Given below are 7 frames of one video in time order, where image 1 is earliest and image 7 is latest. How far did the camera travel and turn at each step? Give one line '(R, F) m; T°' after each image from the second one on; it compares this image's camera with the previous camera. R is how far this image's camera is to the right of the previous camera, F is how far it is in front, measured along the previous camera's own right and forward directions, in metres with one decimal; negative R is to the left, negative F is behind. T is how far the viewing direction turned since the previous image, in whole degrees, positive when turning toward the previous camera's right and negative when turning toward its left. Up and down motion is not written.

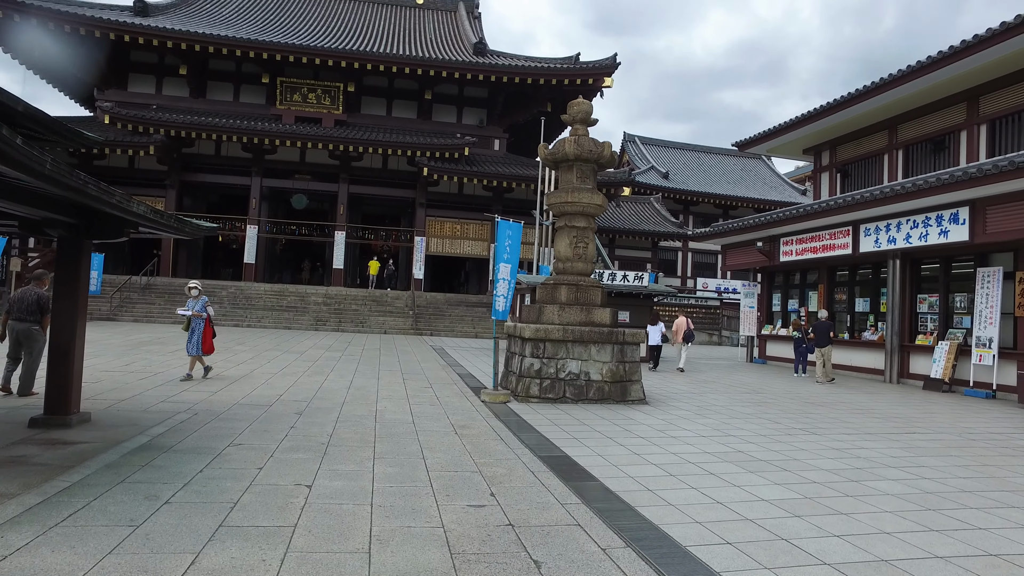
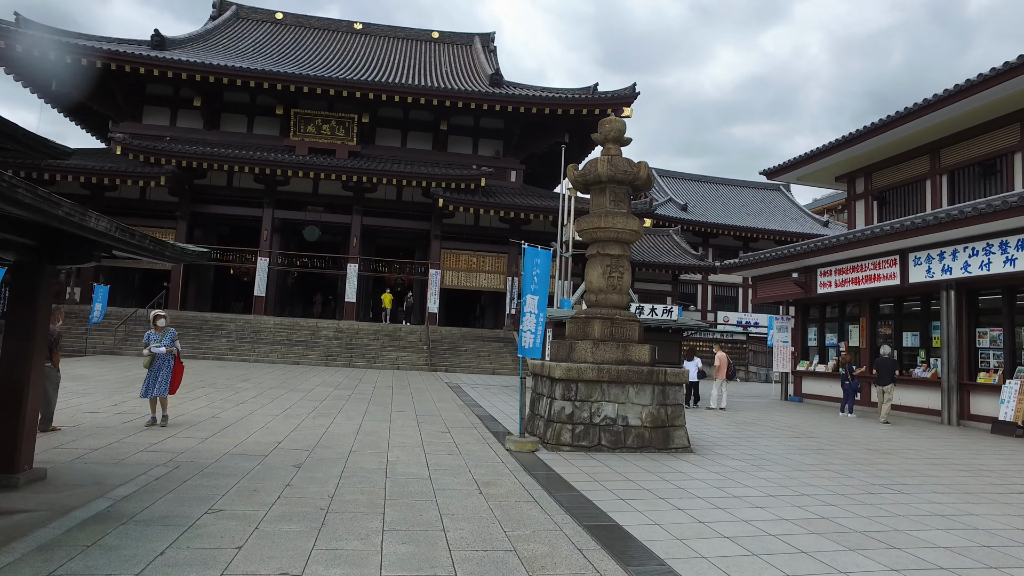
(-0.2, +0.7) m; -1°
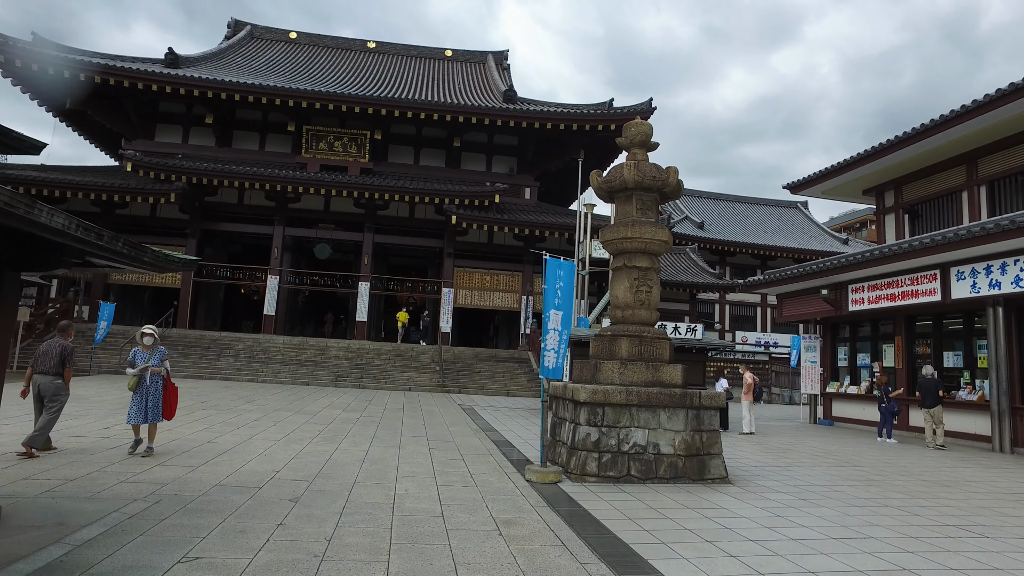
(-0.1, +0.5) m; -1°
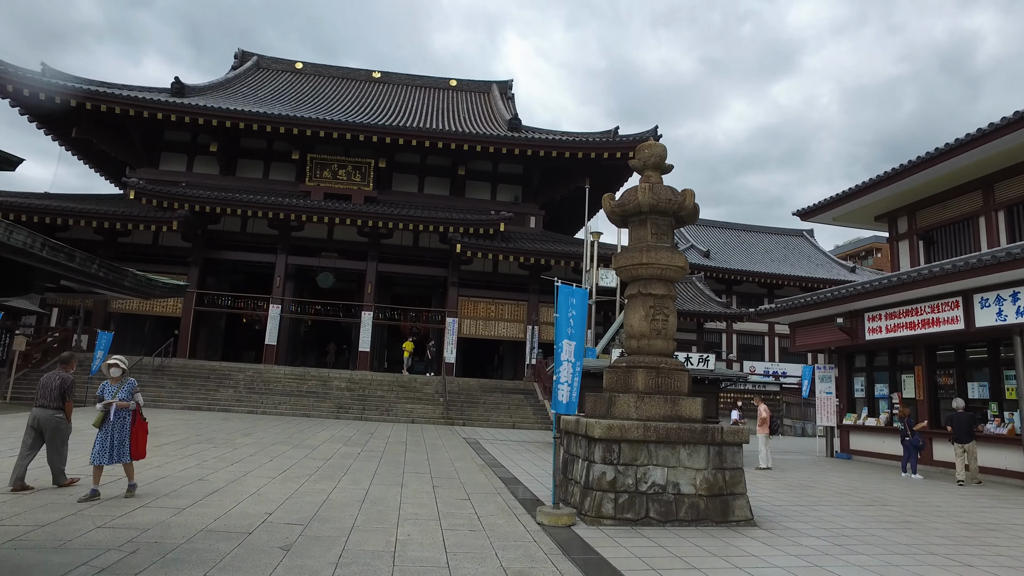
(-0.1, +0.3) m; 0°
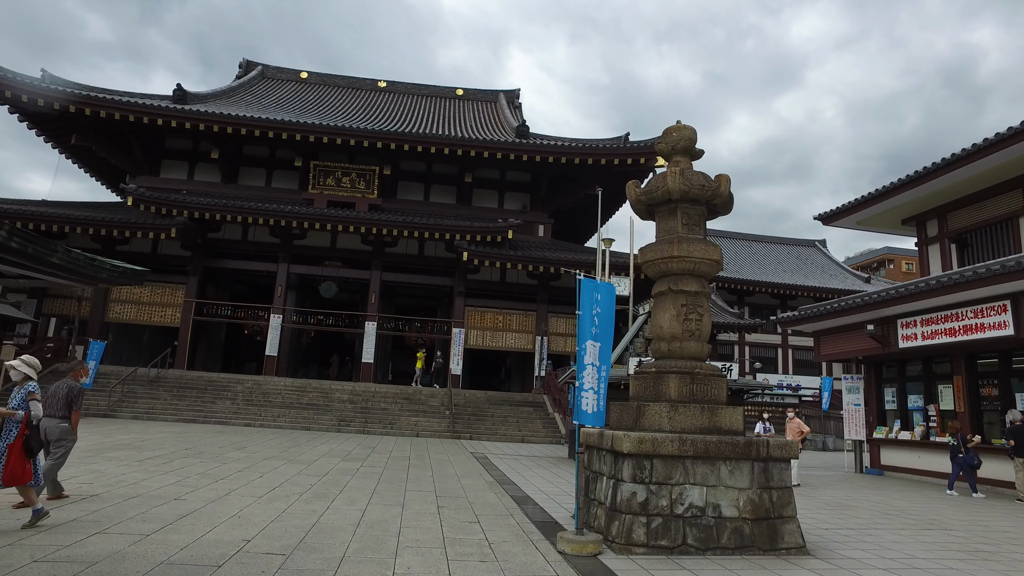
(-0.1, +0.6) m; -1°
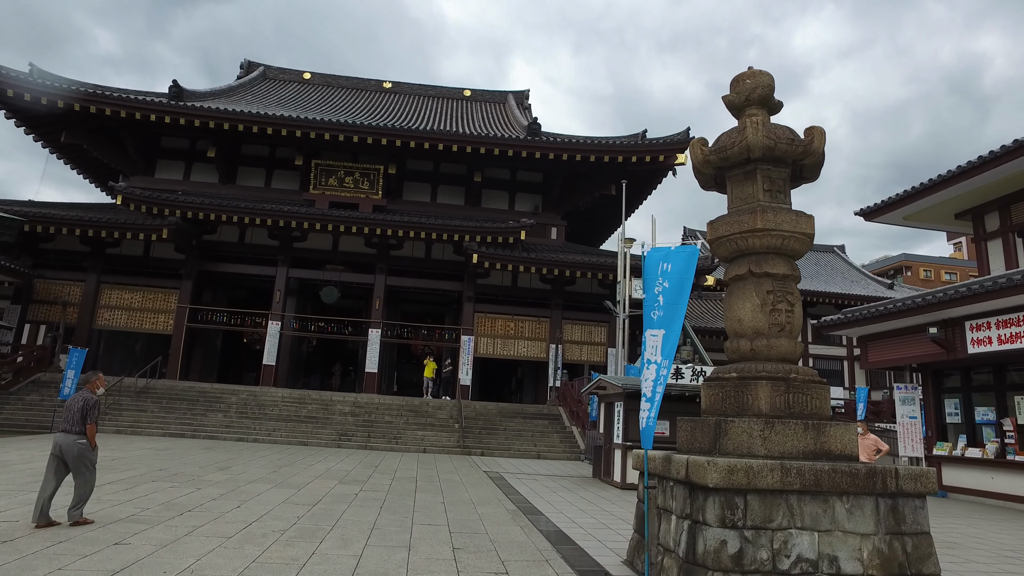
(-0.2, +1.2) m; -1°
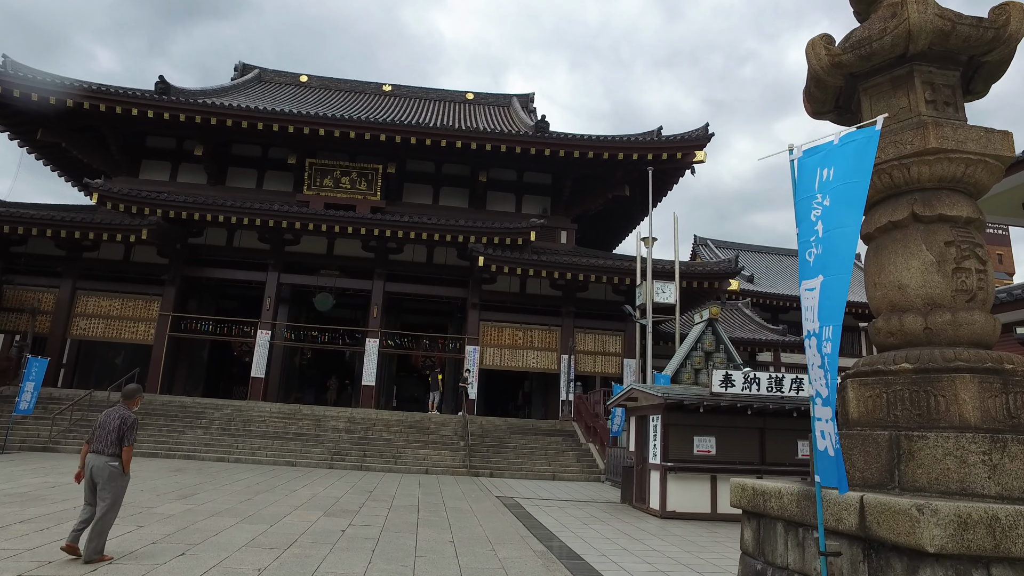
(-0.3, +1.4) m; 0°
